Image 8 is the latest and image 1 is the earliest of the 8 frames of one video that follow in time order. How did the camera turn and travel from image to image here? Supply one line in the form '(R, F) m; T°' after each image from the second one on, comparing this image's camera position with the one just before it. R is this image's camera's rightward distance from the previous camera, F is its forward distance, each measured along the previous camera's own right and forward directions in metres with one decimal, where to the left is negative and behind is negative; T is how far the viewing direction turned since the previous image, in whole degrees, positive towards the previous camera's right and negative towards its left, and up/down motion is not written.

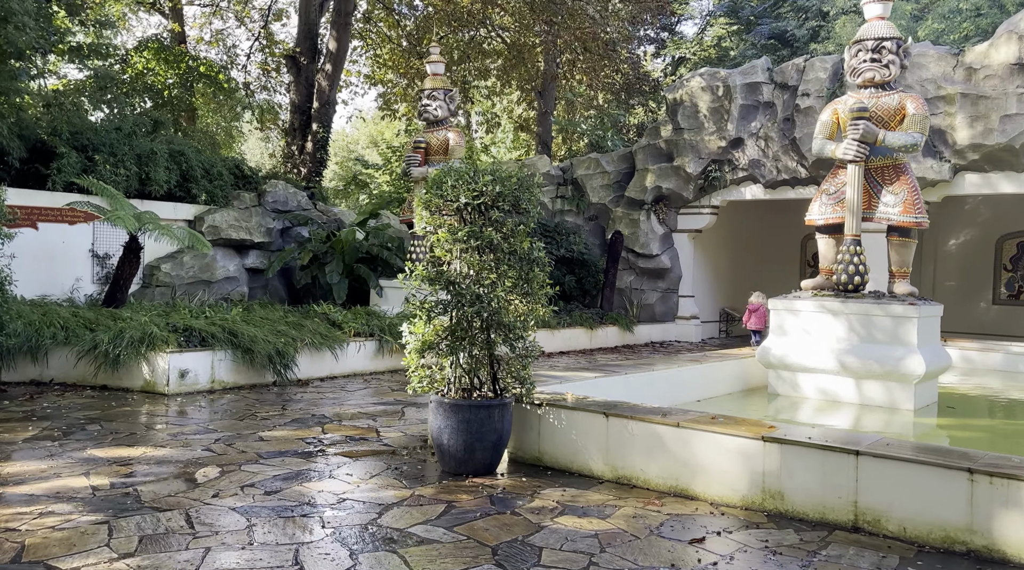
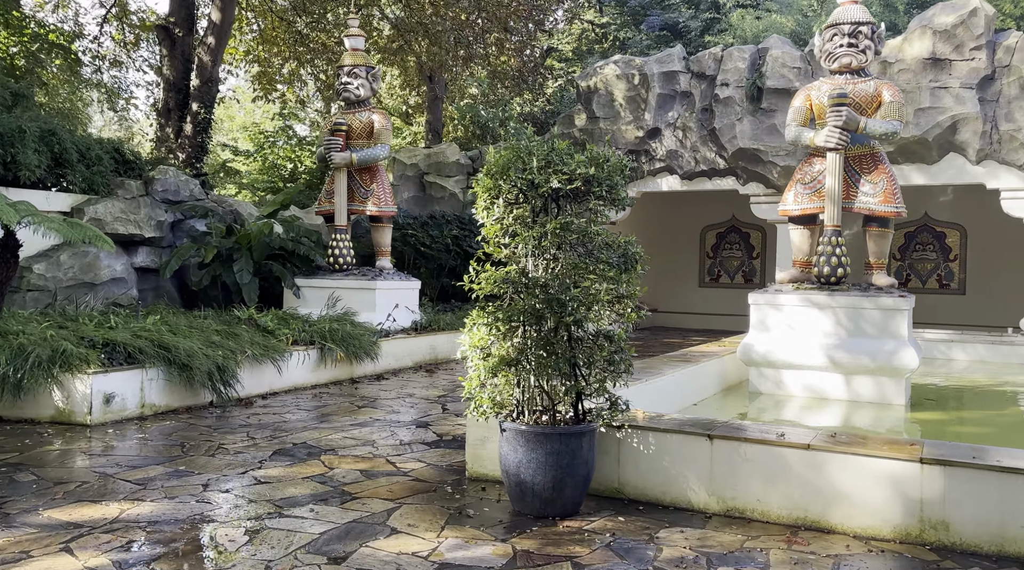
(-1.0, +0.8) m; +11°
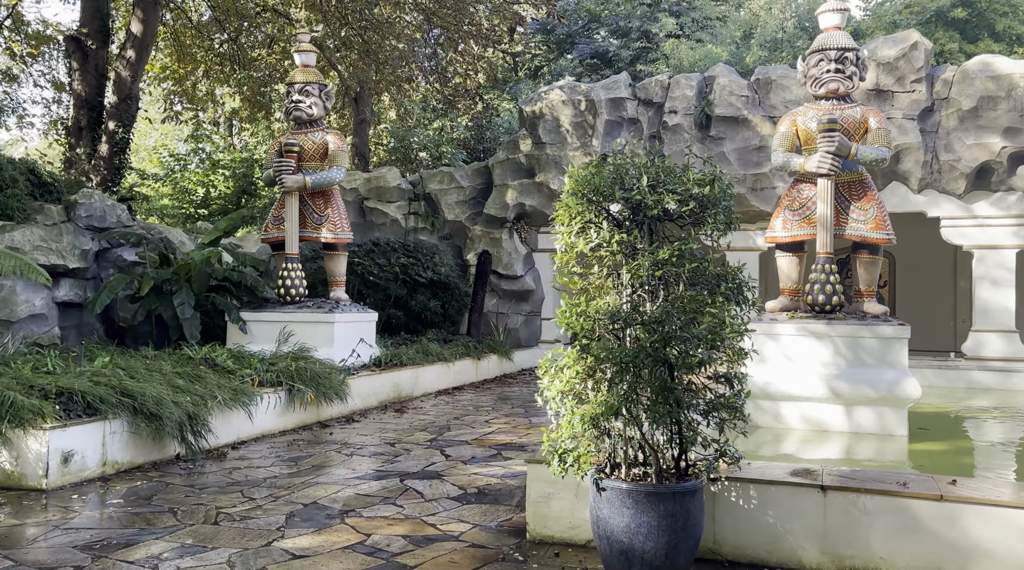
(-0.7, +0.5) m; +7°
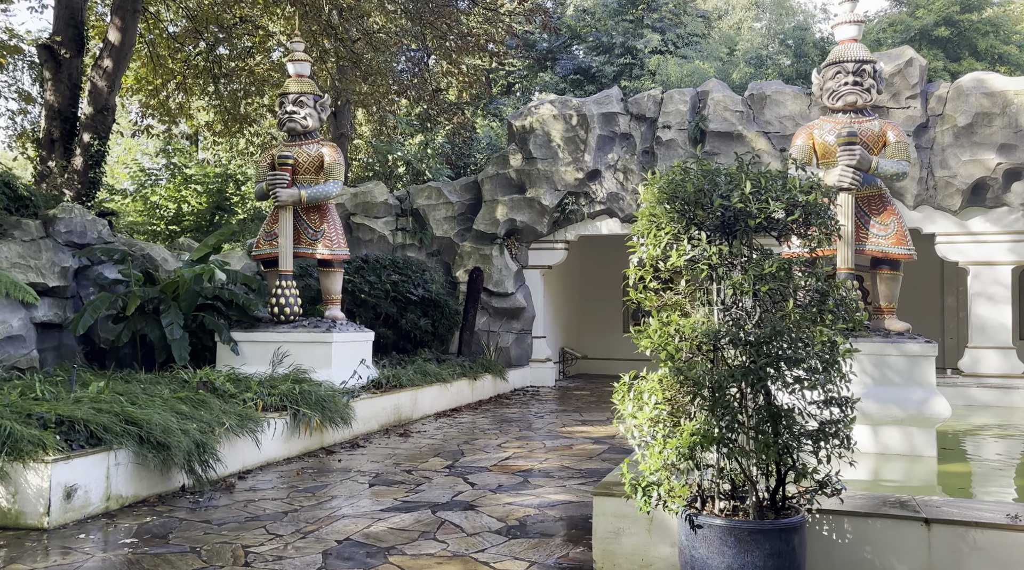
(-0.4, +0.3) m; +3°
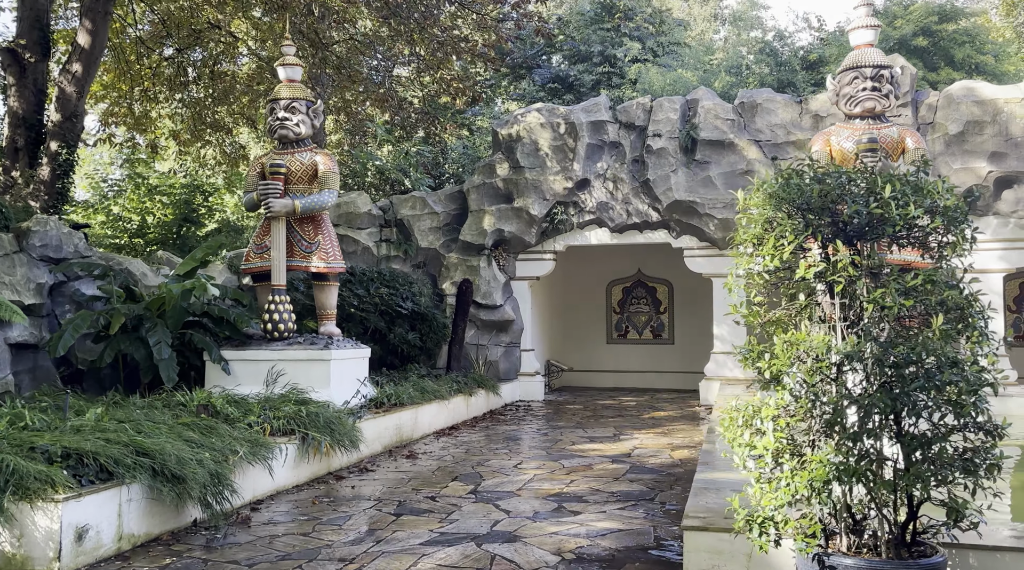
(-0.4, +0.3) m; +3°
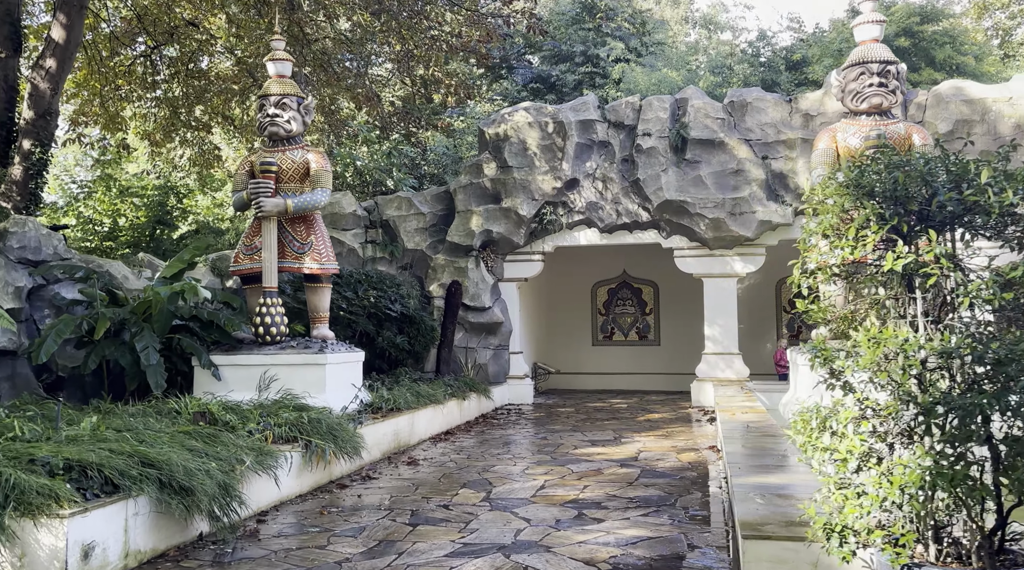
(-0.3, +0.2) m; +2°
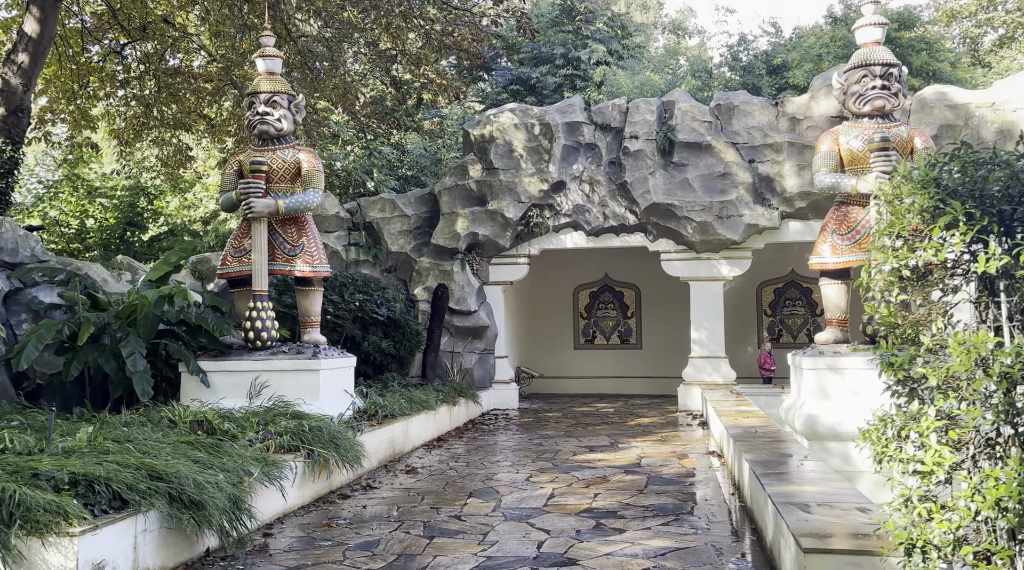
(-0.3, +0.1) m; +2°
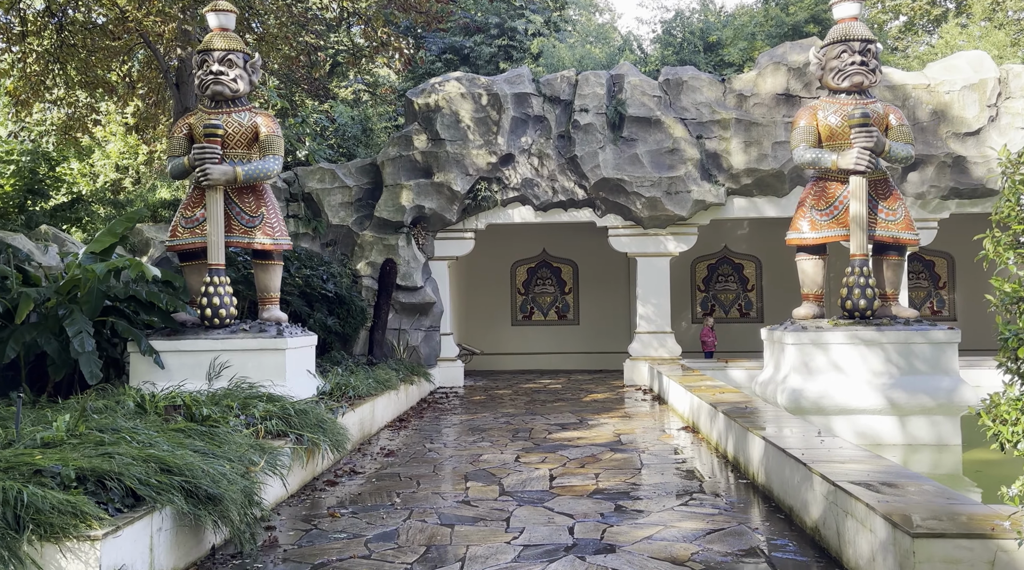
(-0.6, +0.3) m; +7°
